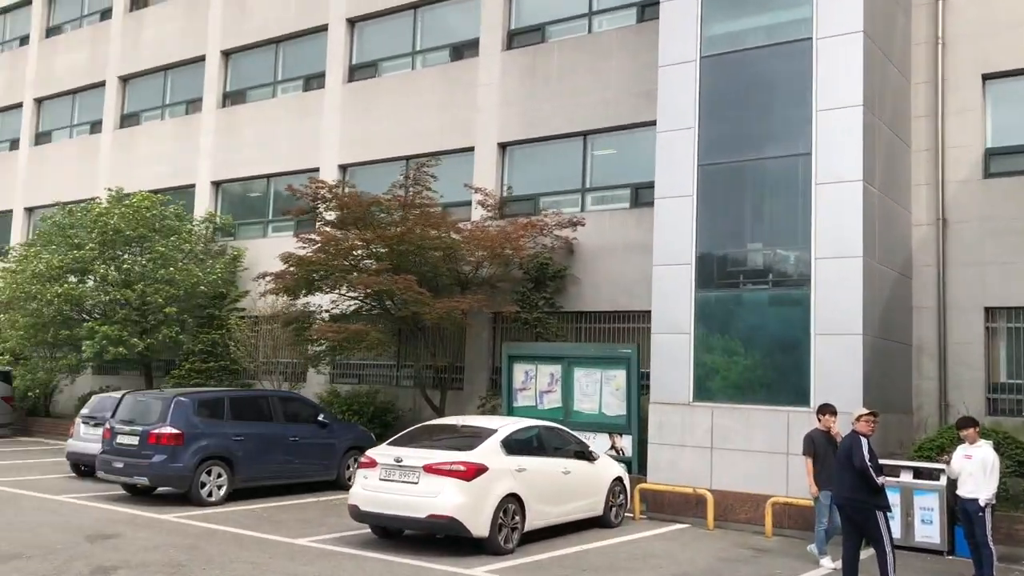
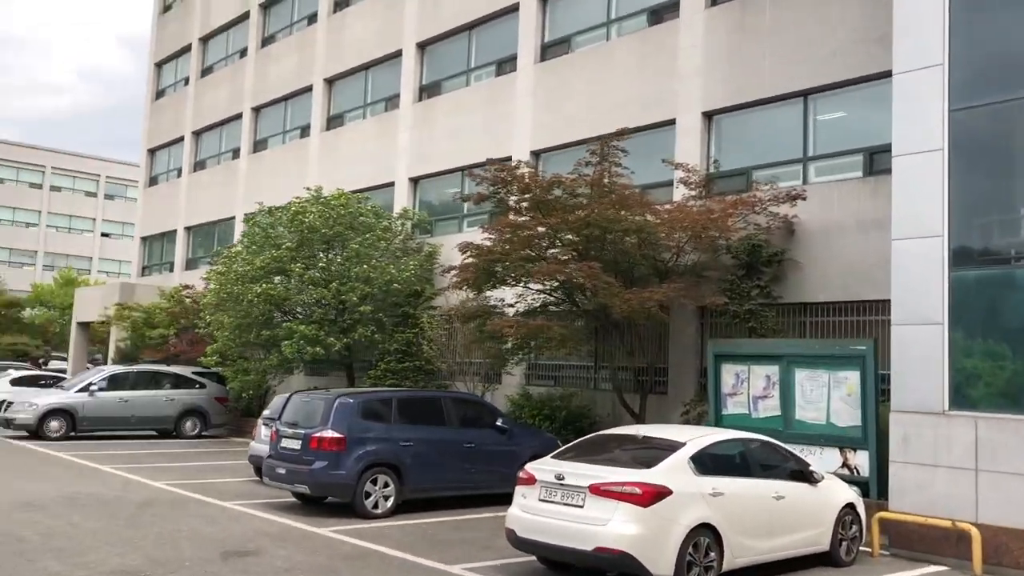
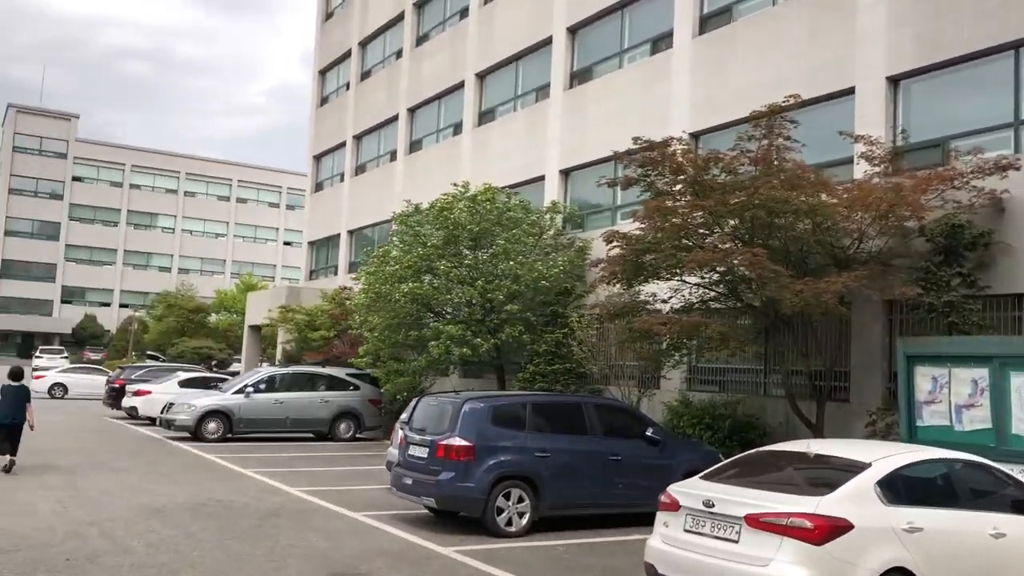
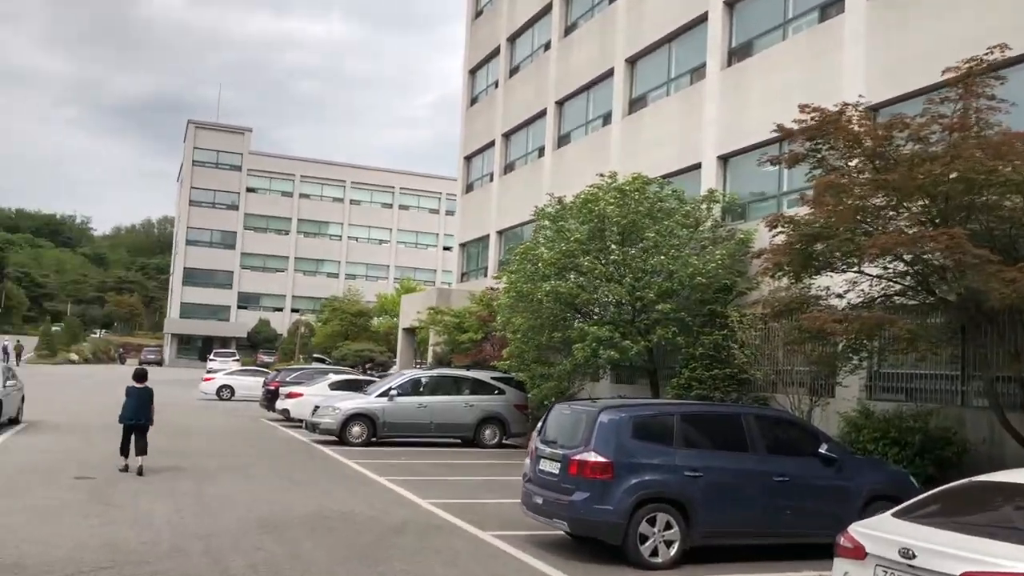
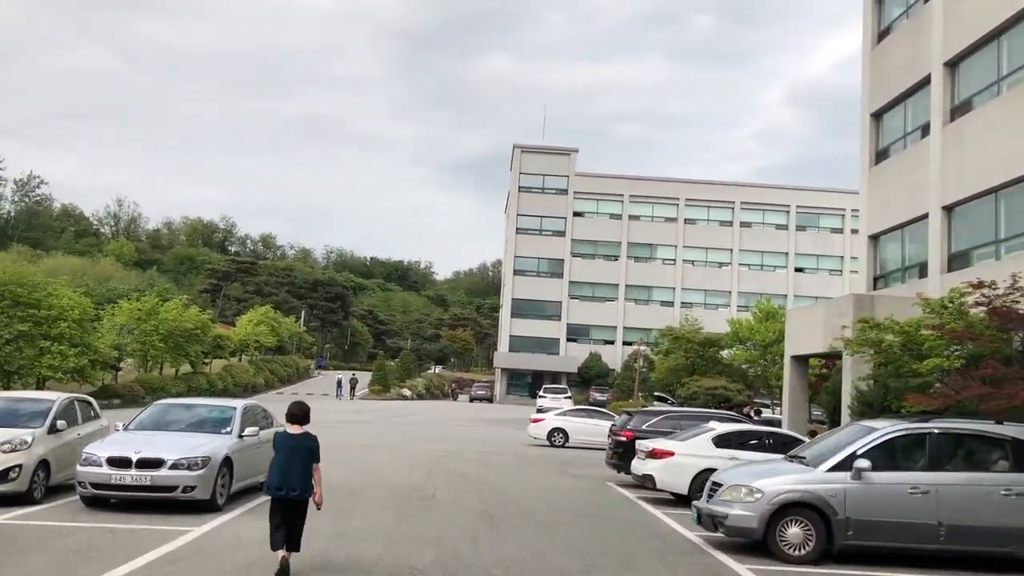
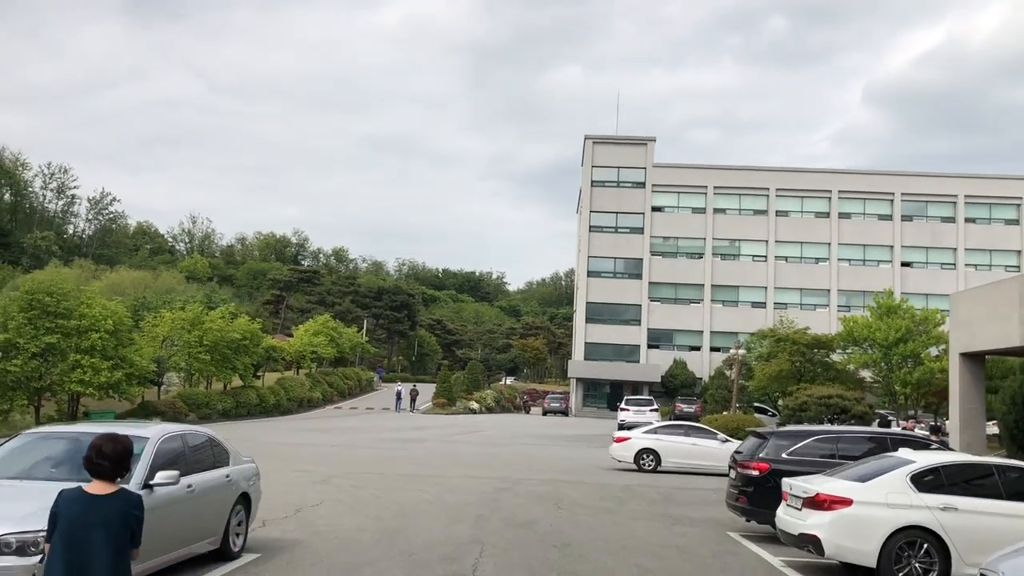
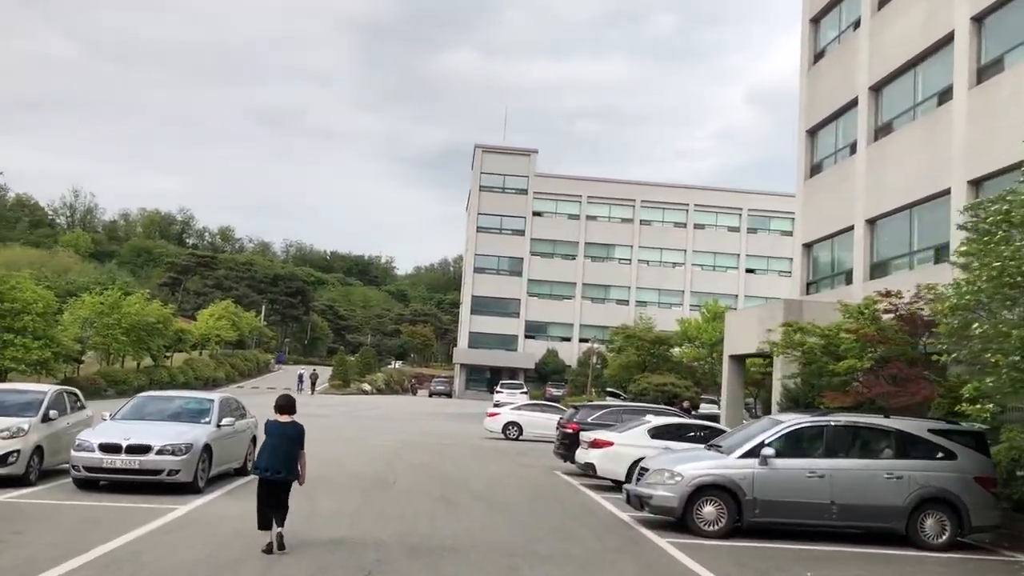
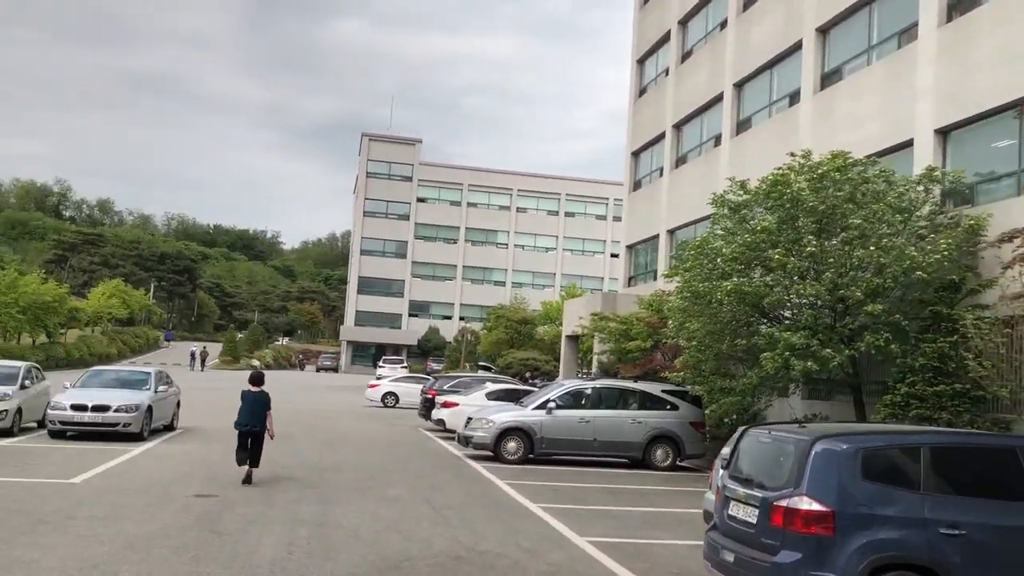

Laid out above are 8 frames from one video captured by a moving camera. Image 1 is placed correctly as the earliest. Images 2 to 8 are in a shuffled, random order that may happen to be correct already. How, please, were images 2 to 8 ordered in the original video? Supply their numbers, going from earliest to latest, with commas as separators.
2, 3, 4, 8, 7, 5, 6
